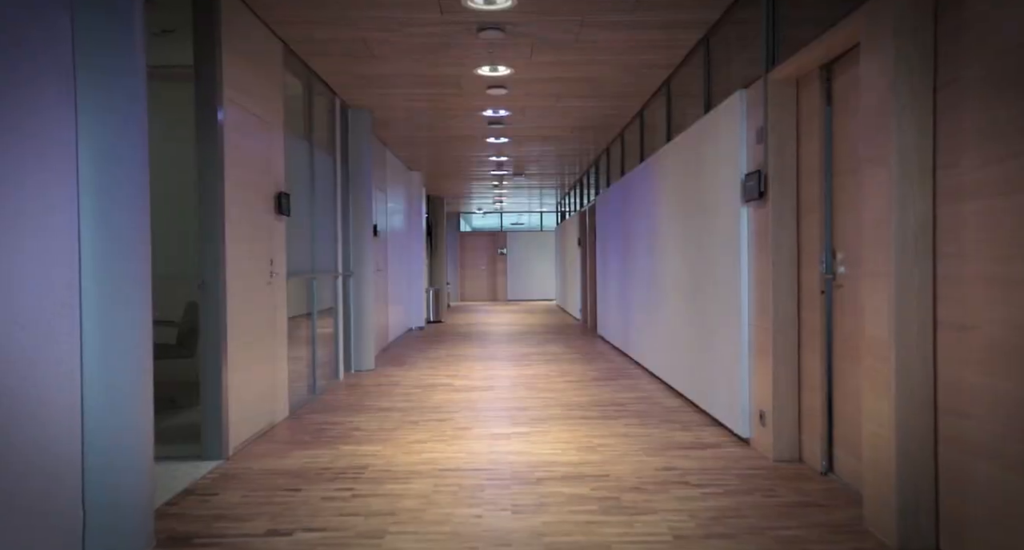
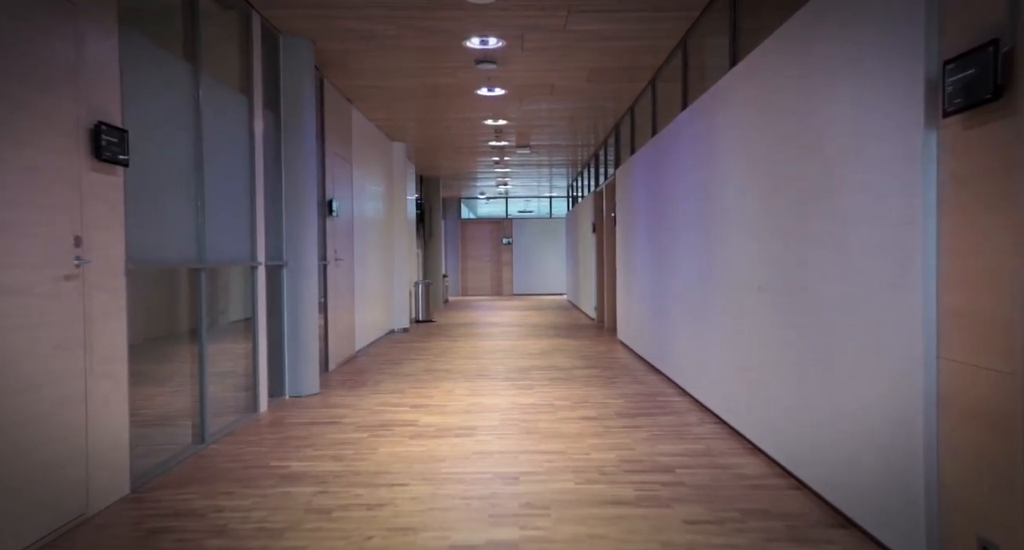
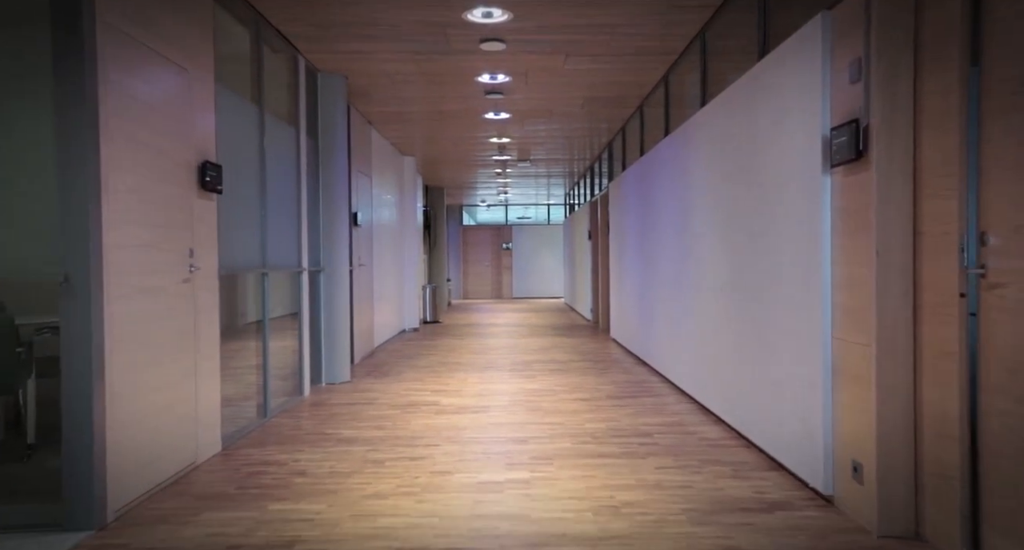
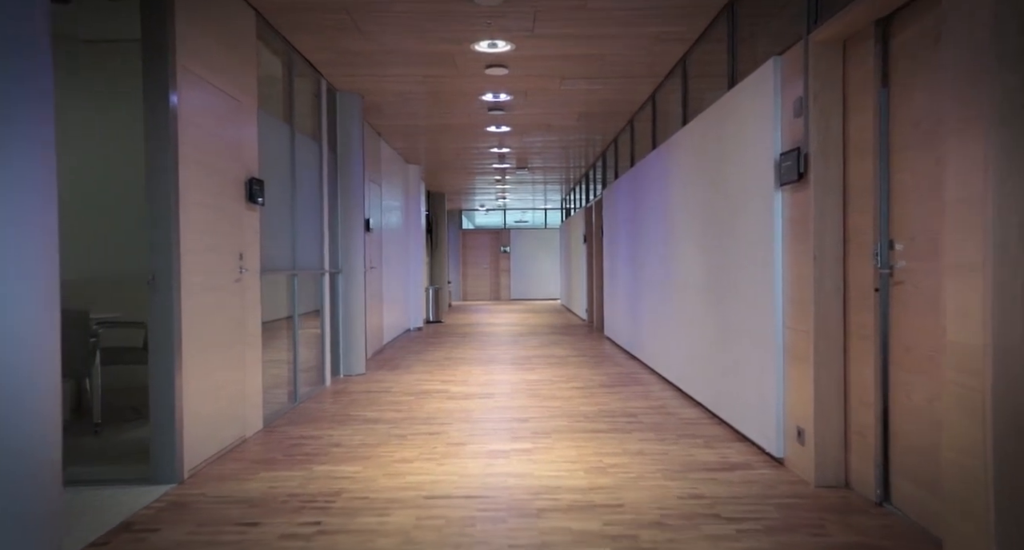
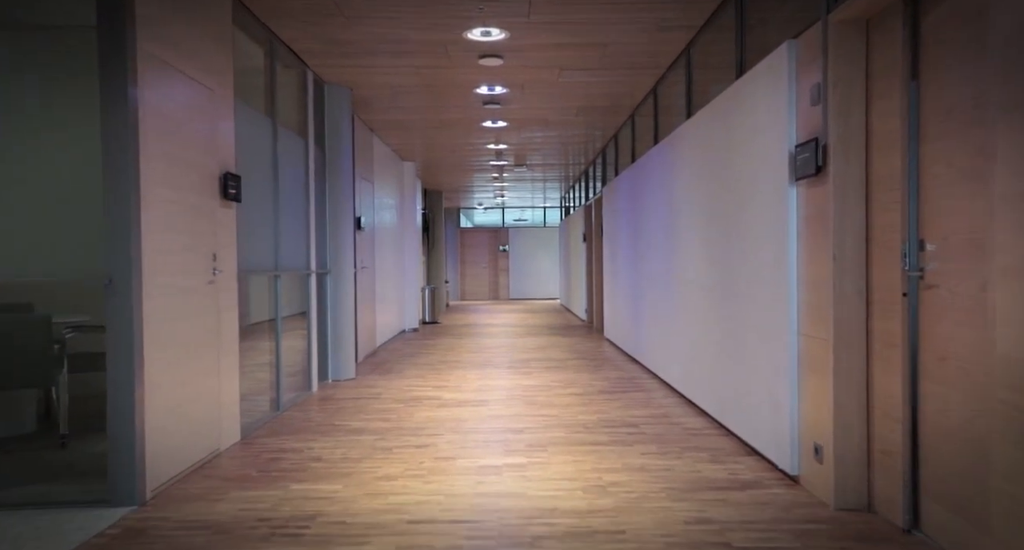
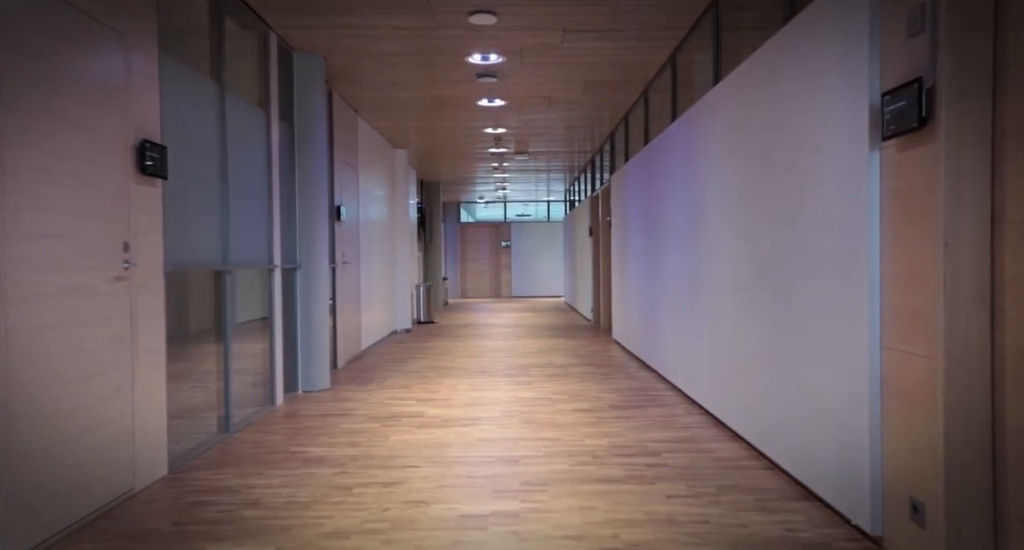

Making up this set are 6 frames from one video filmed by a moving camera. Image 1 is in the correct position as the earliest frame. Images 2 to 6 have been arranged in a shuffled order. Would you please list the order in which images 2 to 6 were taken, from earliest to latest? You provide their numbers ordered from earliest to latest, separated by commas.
4, 5, 3, 6, 2
